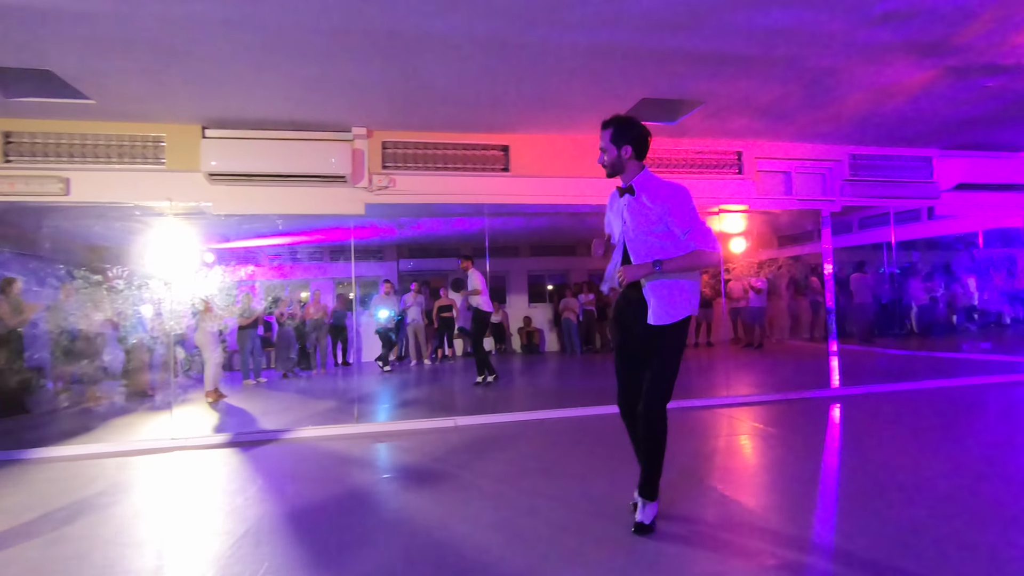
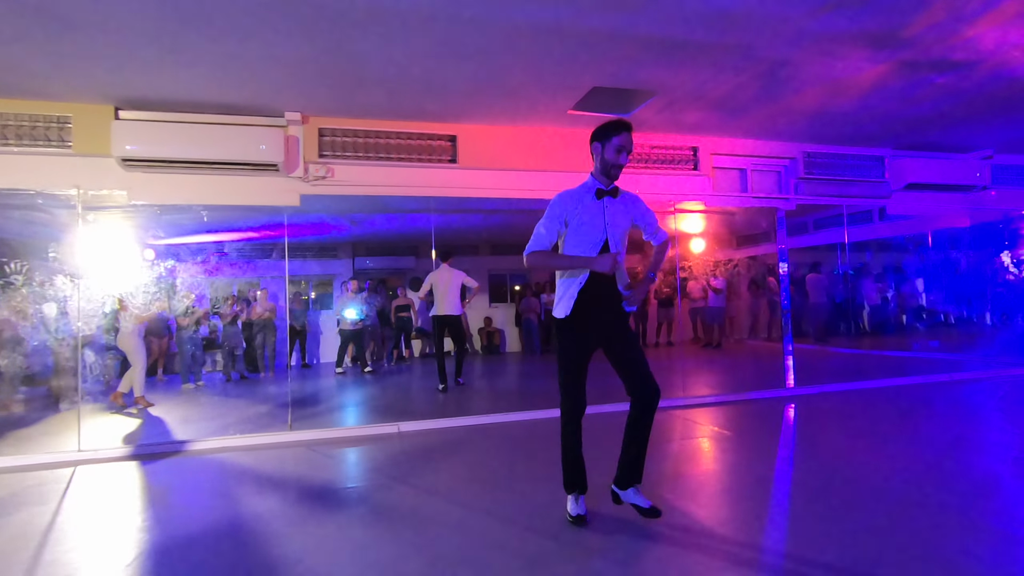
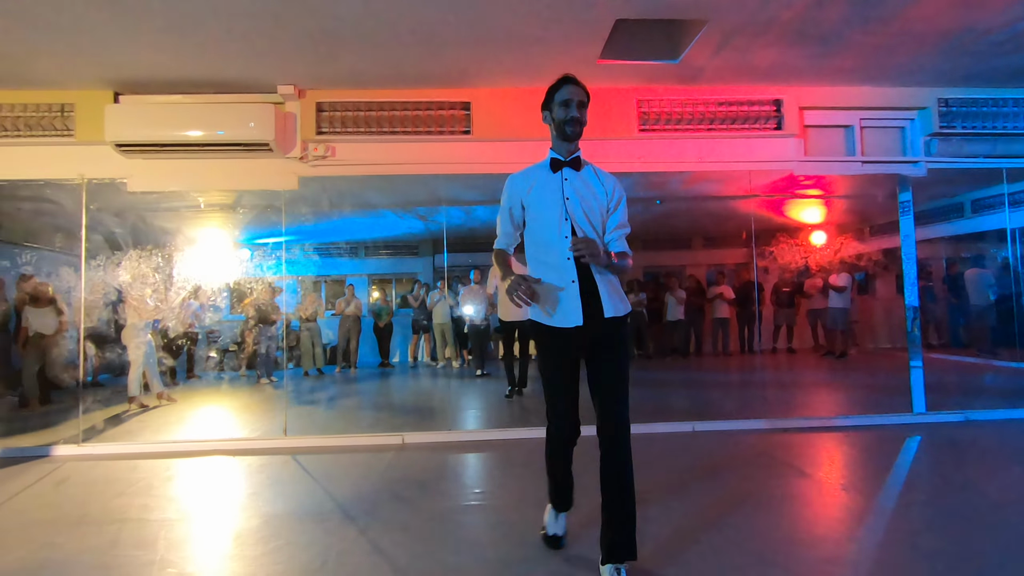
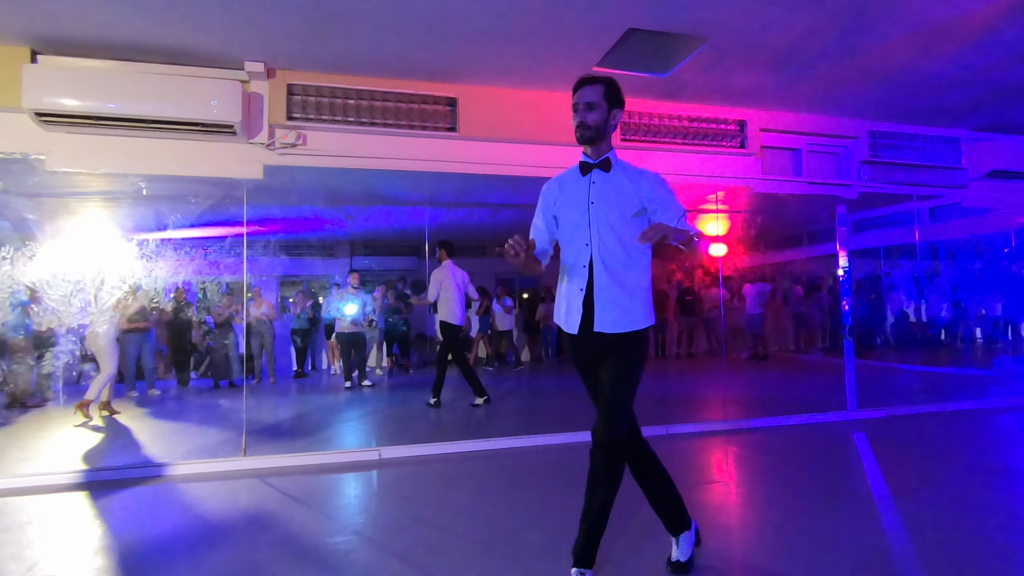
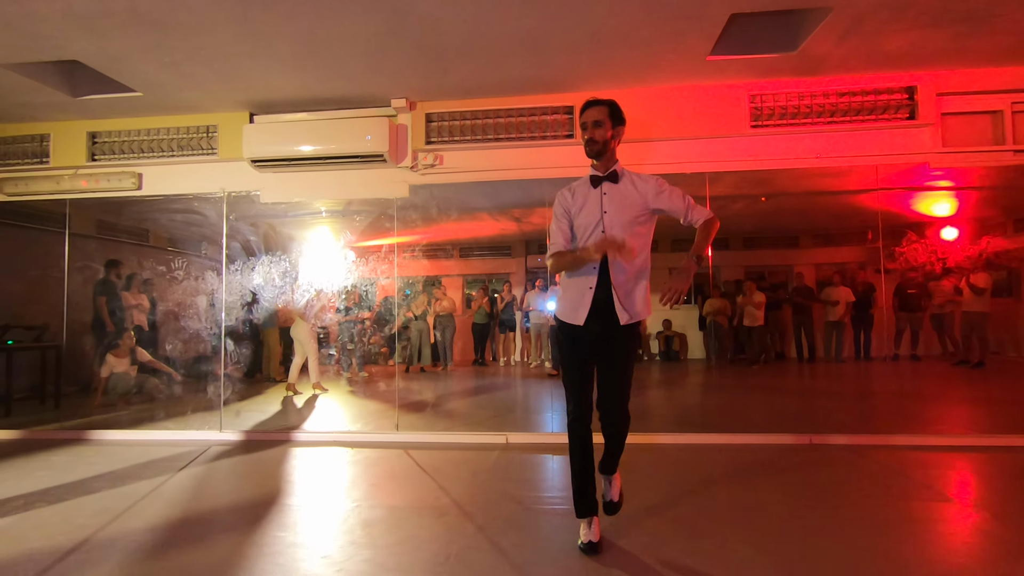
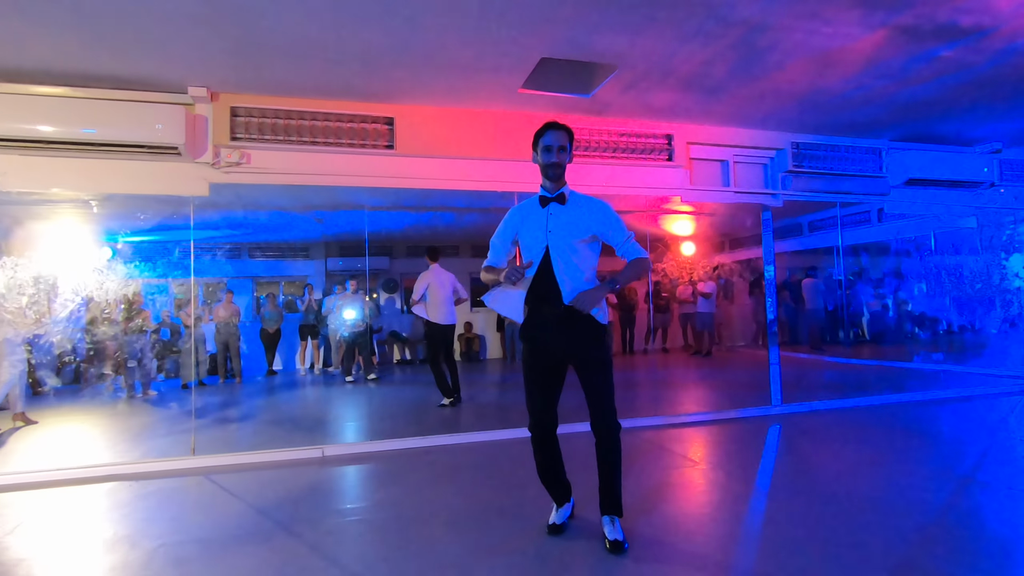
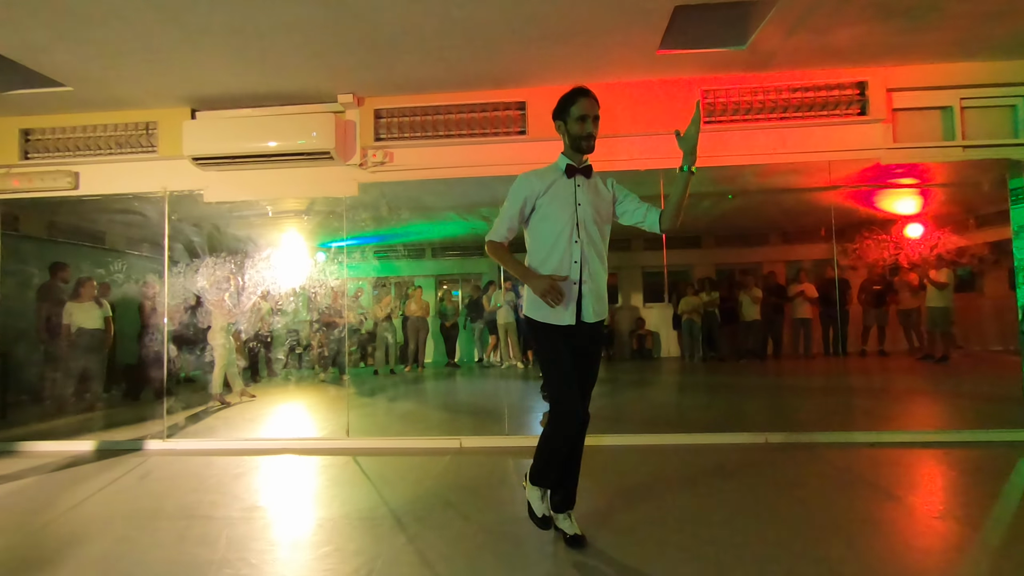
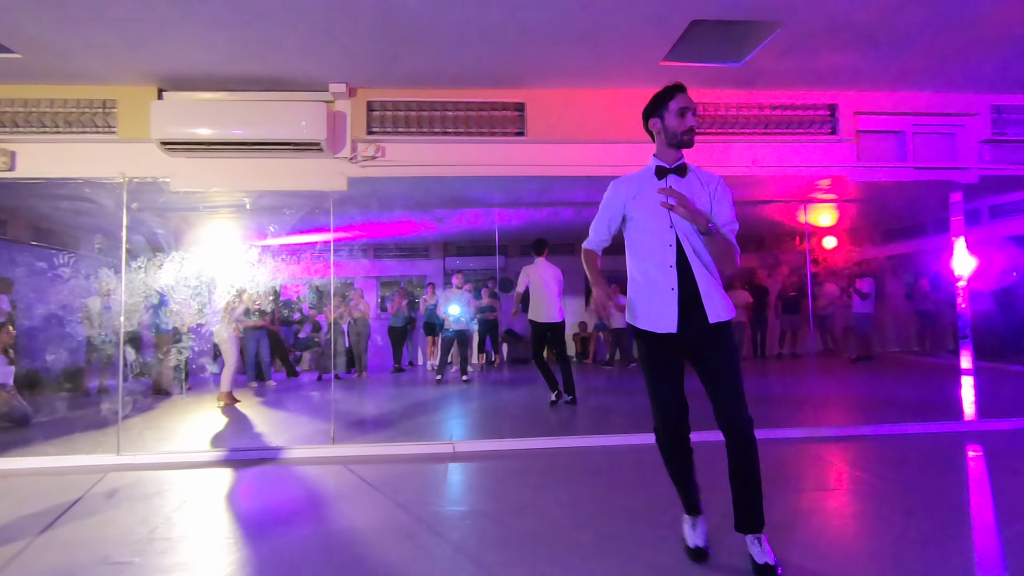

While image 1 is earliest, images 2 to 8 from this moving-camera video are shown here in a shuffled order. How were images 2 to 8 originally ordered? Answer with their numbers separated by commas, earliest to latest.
2, 6, 3, 7, 5, 8, 4
